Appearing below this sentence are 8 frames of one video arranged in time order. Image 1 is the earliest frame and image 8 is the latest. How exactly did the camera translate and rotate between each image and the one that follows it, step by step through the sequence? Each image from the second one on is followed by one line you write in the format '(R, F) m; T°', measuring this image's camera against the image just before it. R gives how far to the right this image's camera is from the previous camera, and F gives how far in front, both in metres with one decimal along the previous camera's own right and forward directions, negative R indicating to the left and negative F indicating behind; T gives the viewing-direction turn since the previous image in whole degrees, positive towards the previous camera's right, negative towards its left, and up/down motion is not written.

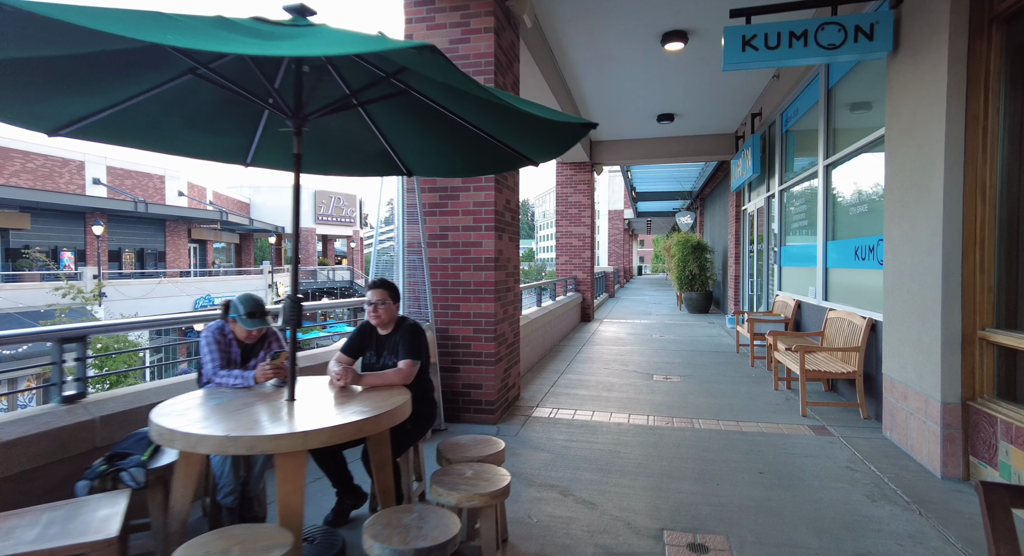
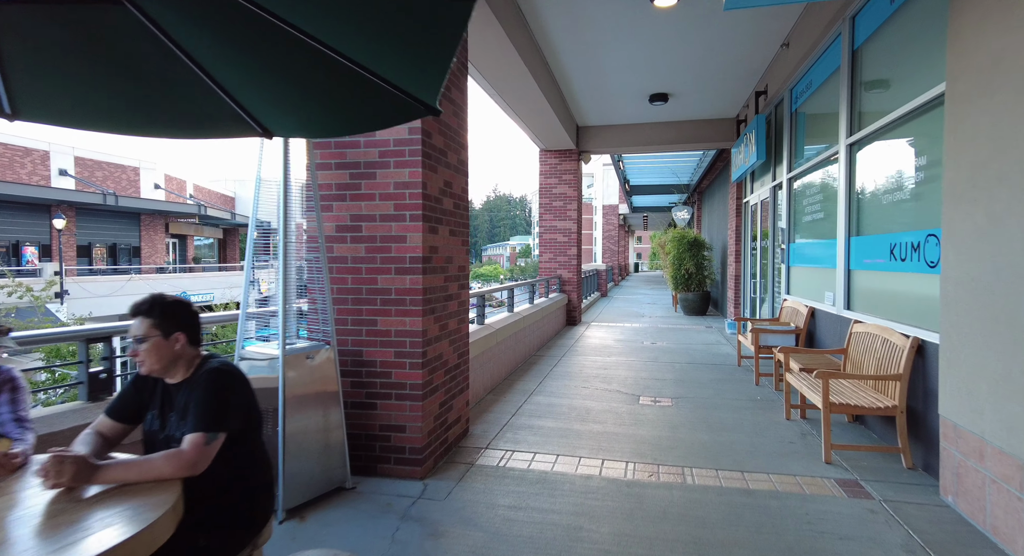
(+0.4, +1.0) m; 0°
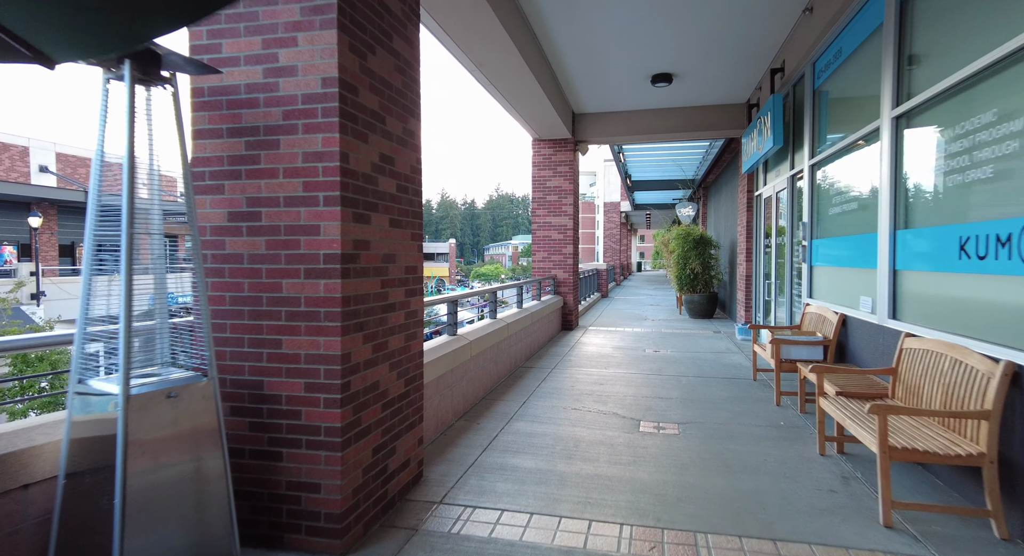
(+0.2, +0.8) m; 0°
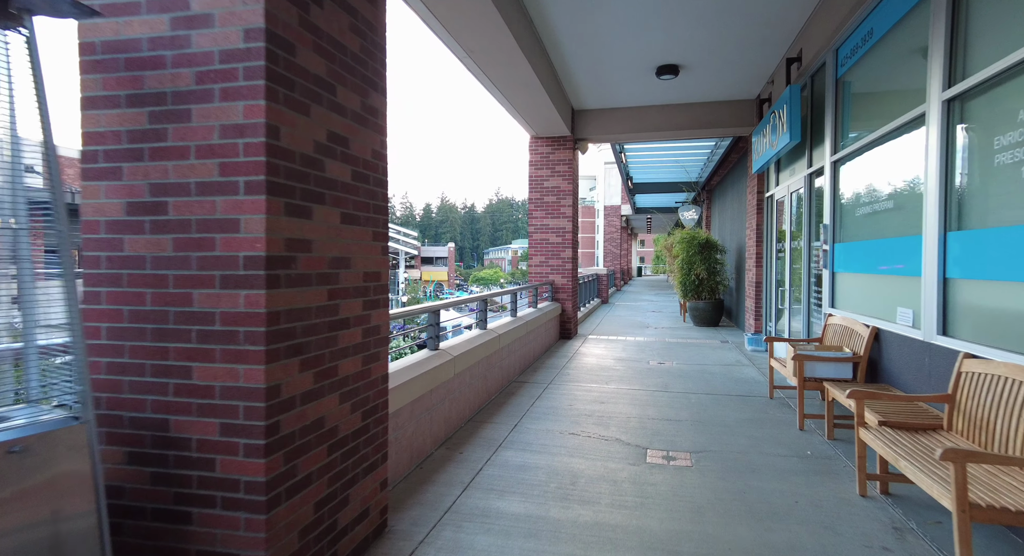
(+0.1, +0.5) m; 0°
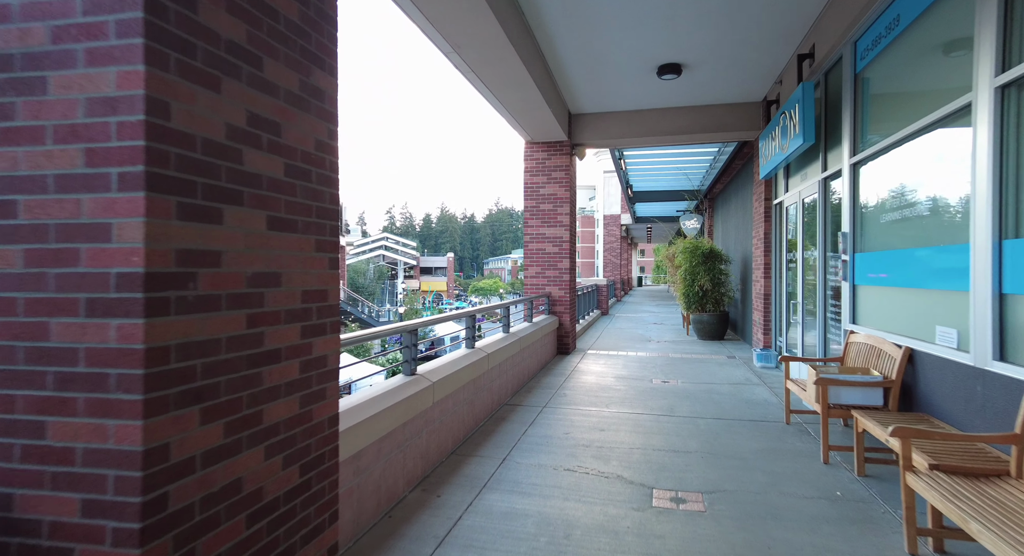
(+0.1, +0.5) m; 0°
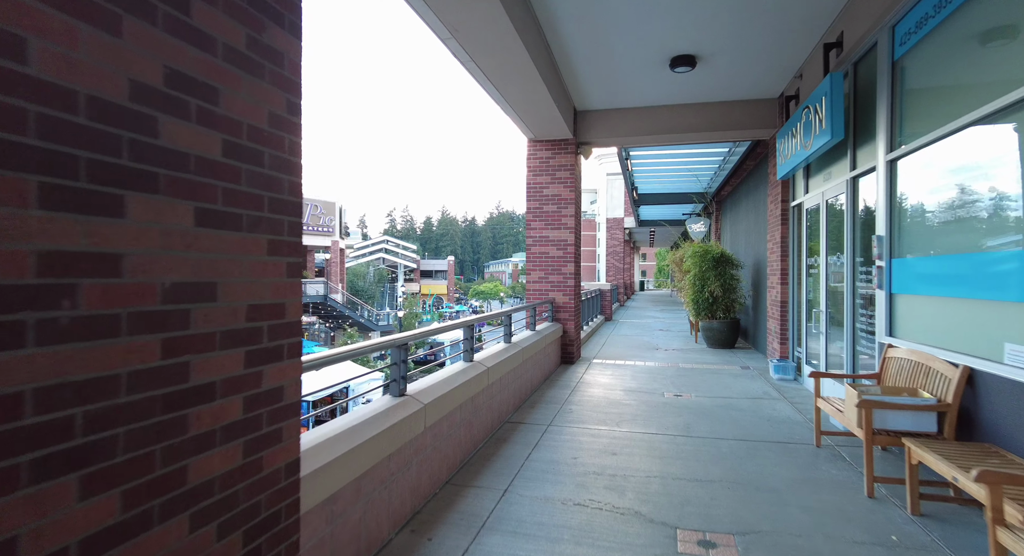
(0.0, +0.4) m; 0°
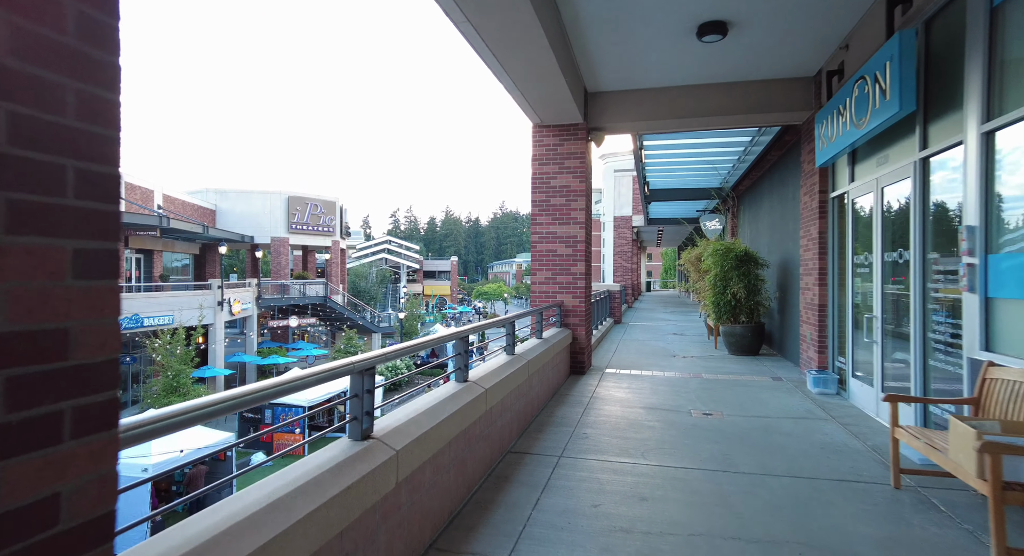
(0.0, +0.8) m; 0°
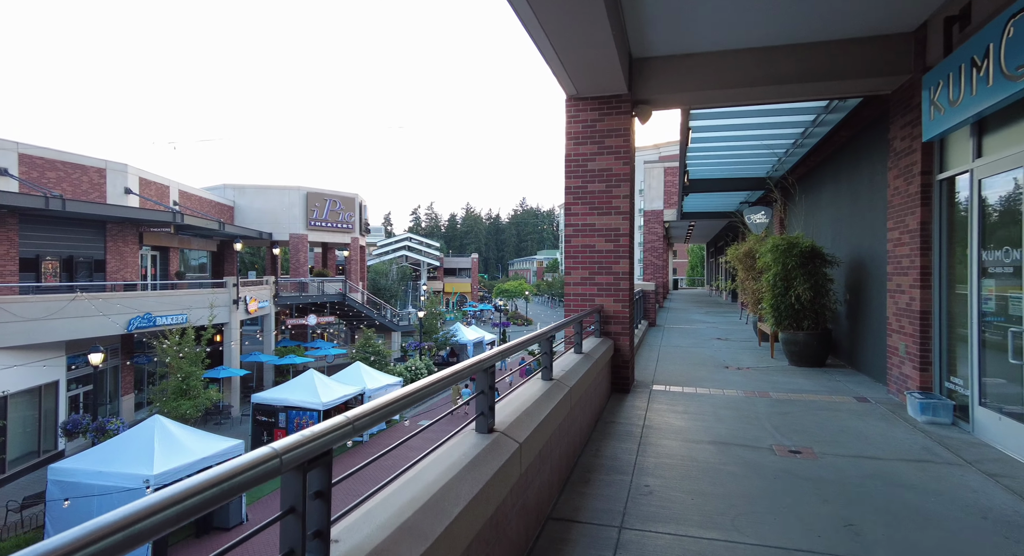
(-0.1, +1.1) m; -2°
